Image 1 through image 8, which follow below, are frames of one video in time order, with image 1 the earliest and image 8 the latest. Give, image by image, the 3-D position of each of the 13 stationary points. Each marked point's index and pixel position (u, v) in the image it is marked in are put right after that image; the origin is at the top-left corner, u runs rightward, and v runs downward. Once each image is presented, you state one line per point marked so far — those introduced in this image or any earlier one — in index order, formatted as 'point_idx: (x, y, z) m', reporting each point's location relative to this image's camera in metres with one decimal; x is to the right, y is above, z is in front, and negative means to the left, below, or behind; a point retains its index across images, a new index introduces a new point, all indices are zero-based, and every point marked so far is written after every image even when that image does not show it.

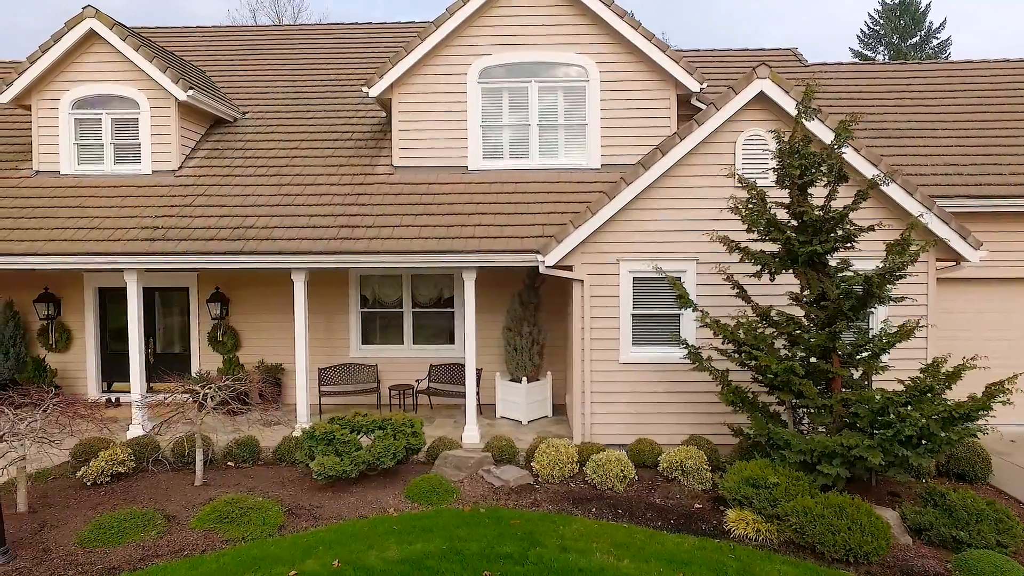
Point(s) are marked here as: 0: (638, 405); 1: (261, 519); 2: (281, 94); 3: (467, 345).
0: (+1.9, -1.7, +8.7) m
1: (-2.6, -2.4, +6.2) m
2: (-4.7, +3.8, +11.9) m
3: (-0.7, -0.9, +9.1) m
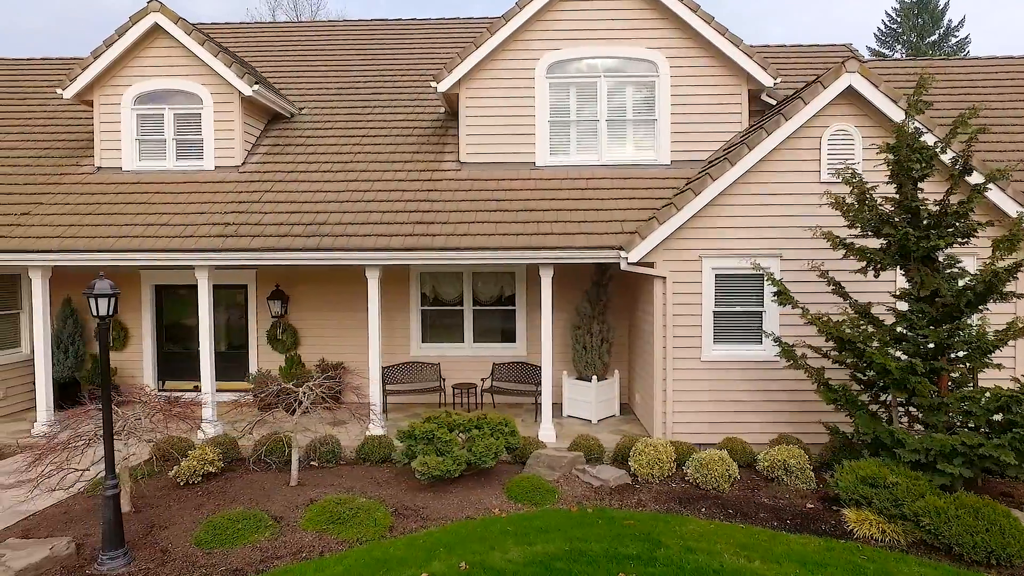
0: (+3.0, -1.7, +8.6) m
1: (-1.4, -2.4, +6.1) m
2: (-3.5, +3.9, +11.8) m
3: (+0.5, -0.8, +9.0) m
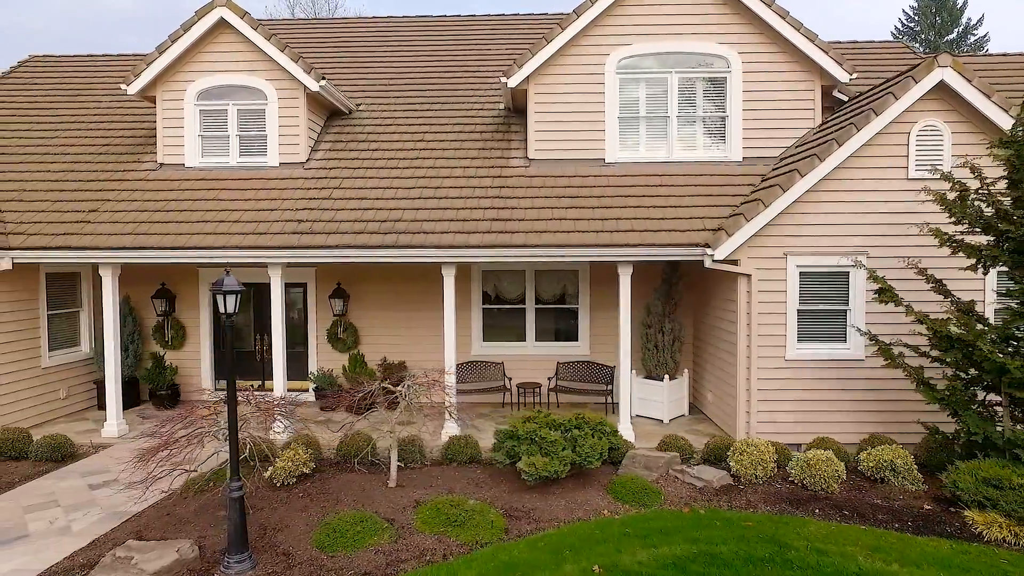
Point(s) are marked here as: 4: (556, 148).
0: (+4.2, -1.7, +8.5) m
1: (-0.3, -2.3, +5.9) m
2: (-2.3, +3.9, +11.7) m
3: (+1.7, -0.8, +8.9) m
4: (+0.7, +2.4, +10.1) m
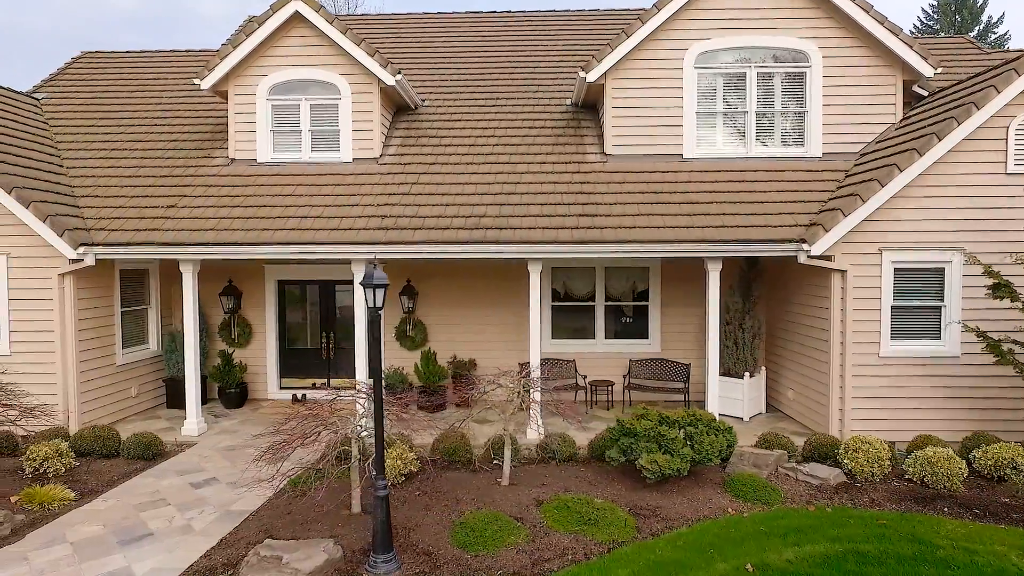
0: (+5.5, -1.6, +8.4) m
1: (+1.0, -2.3, +5.9) m
2: (-1.0, +4.0, +11.6) m
3: (+3.0, -0.7, +8.8) m
4: (+2.0, +2.5, +10.0) m
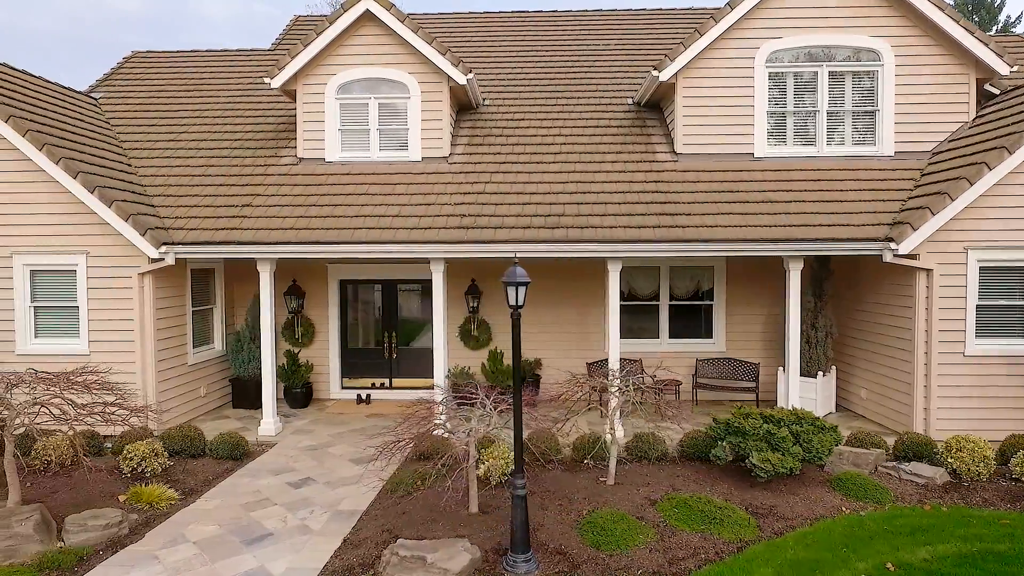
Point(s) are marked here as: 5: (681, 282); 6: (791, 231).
0: (+6.7, -1.6, +8.4) m
1: (+2.2, -2.3, +5.8) m
2: (+0.2, +4.0, +11.6) m
3: (+4.2, -0.7, +8.8) m
4: (+3.2, +2.5, +10.0) m
5: (+3.2, +0.1, +11.1) m
6: (+4.0, +0.8, +8.6) m
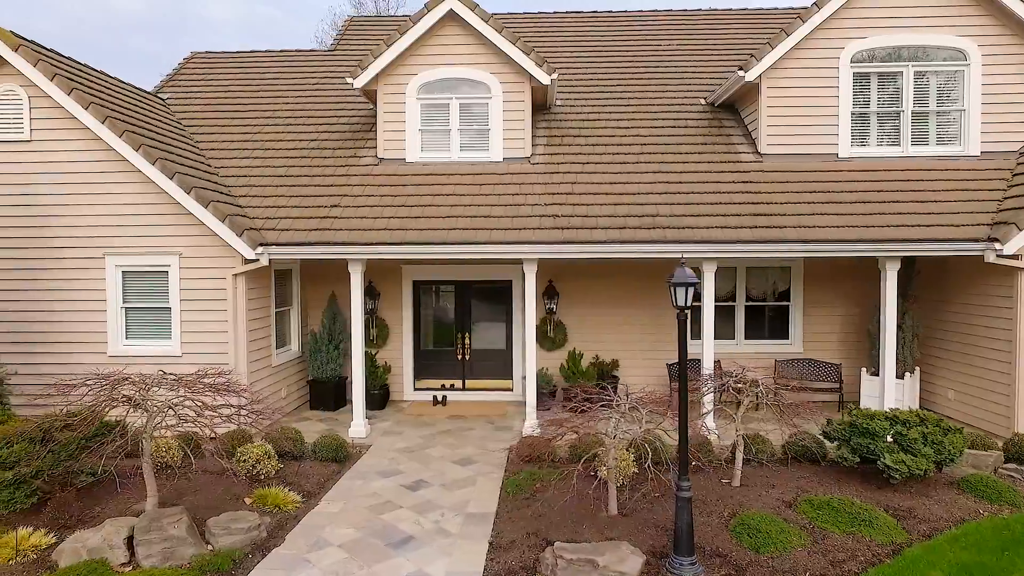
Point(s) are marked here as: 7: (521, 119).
0: (+8.1, -1.6, +8.3) m
1: (+3.6, -2.3, +5.8) m
2: (+1.6, +4.0, +11.5) m
3: (+5.6, -0.7, +8.7) m
4: (+4.6, +2.5, +10.0) m
5: (+4.6, +0.1, +11.1) m
6: (+5.4, +0.8, +8.6) m
7: (+0.1, +2.9, +10.1) m
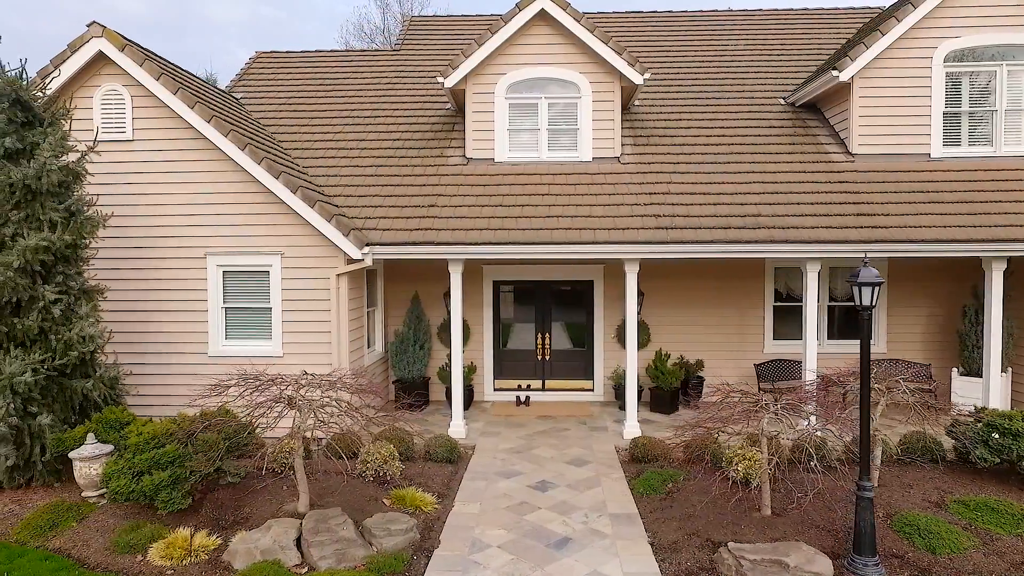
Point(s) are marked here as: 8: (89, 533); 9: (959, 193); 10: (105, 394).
0: (+9.6, -1.6, +8.3) m
1: (+5.1, -2.3, +5.7) m
2: (+3.1, +4.0, +11.5) m
3: (+7.1, -0.7, +8.7) m
4: (+6.2, +2.5, +9.9) m
5: (+6.1, +0.1, +11.0) m
6: (+7.0, +0.8, +8.5) m
7: (+1.7, +2.9, +10.1) m
8: (-4.0, -2.3, +5.6) m
9: (+6.9, +1.5, +9.2) m
10: (-5.0, -1.3, +7.2) m
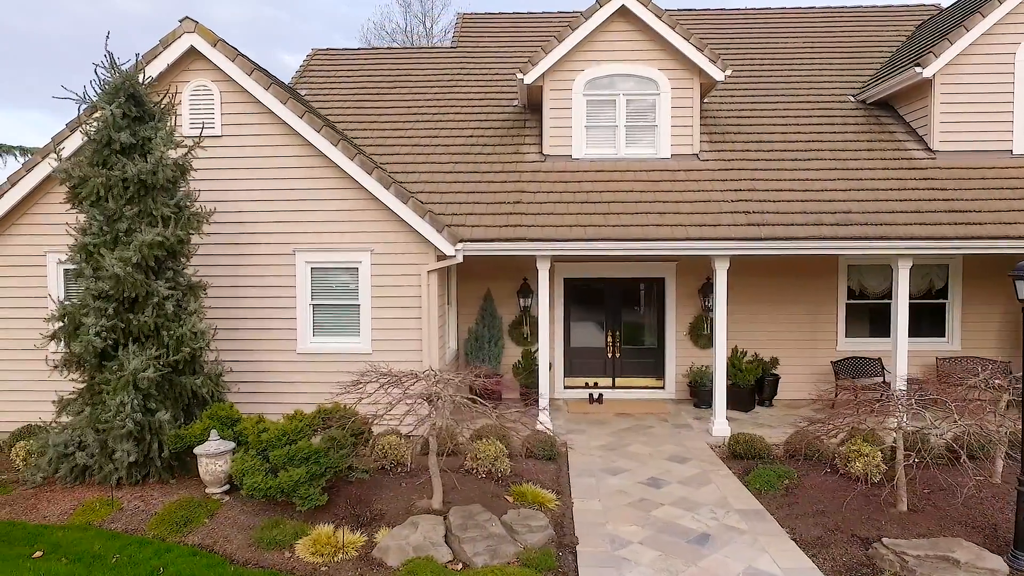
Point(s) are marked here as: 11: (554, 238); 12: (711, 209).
0: (+10.9, -1.5, +8.2) m
1: (+6.5, -2.2, +5.7) m
2: (+4.4, +4.0, +11.5) m
3: (+8.4, -0.7, +8.6) m
4: (+7.5, +2.5, +9.9) m
5: (+7.4, +0.2, +11.0) m
6: (+8.3, +0.9, +8.5) m
7: (+3.0, +2.9, +10.0) m
8: (-2.7, -2.3, +5.6) m
9: (+8.2, +1.5, +9.1) m
10: (-3.6, -1.2, +7.2) m
11: (+0.6, +0.7, +8.6) m
12: (+3.0, +1.2, +9.1) m
